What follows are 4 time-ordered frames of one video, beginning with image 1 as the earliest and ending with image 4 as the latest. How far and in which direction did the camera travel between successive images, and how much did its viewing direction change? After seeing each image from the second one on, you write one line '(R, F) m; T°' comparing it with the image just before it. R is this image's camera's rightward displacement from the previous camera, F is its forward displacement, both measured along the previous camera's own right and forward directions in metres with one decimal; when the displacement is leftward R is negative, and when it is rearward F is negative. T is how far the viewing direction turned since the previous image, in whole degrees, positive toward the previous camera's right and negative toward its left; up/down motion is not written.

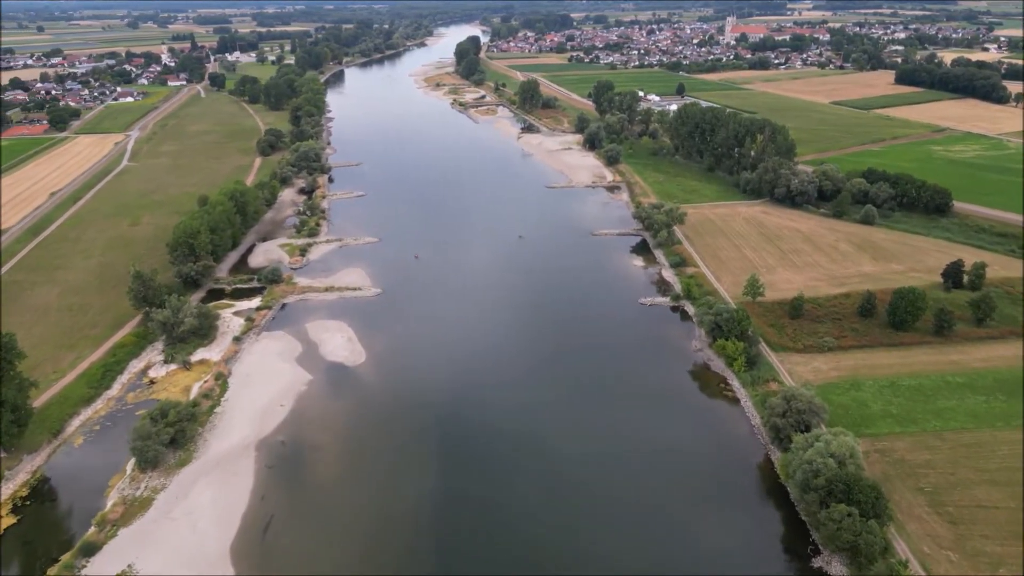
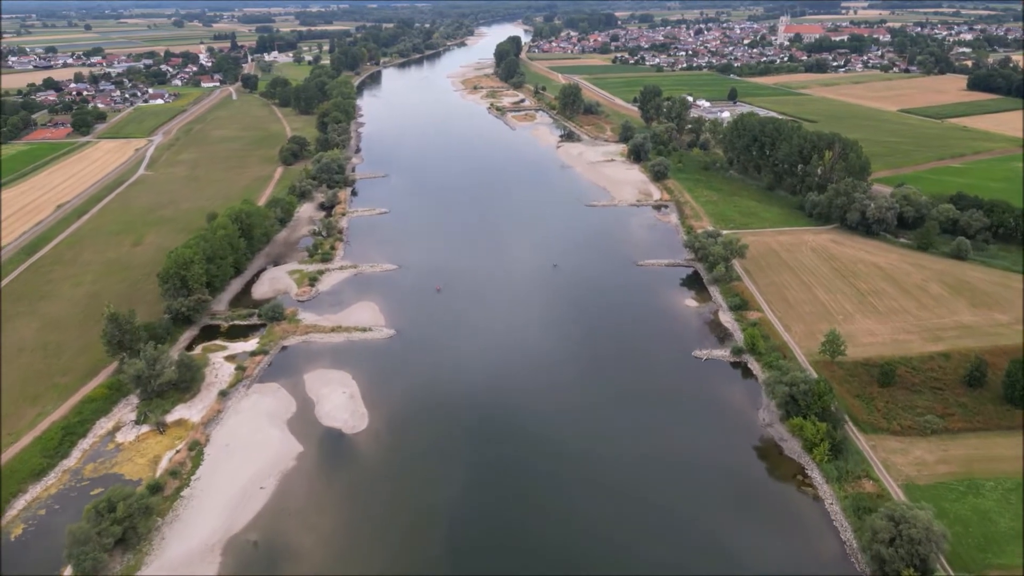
(+0.3, +5.4) m; -3°
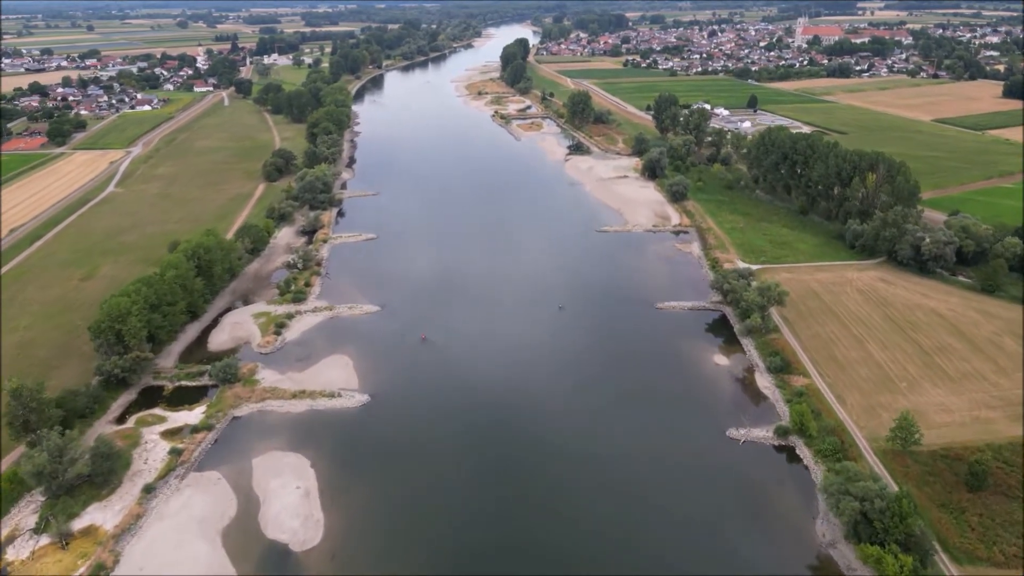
(+0.5, +5.8) m; -1°
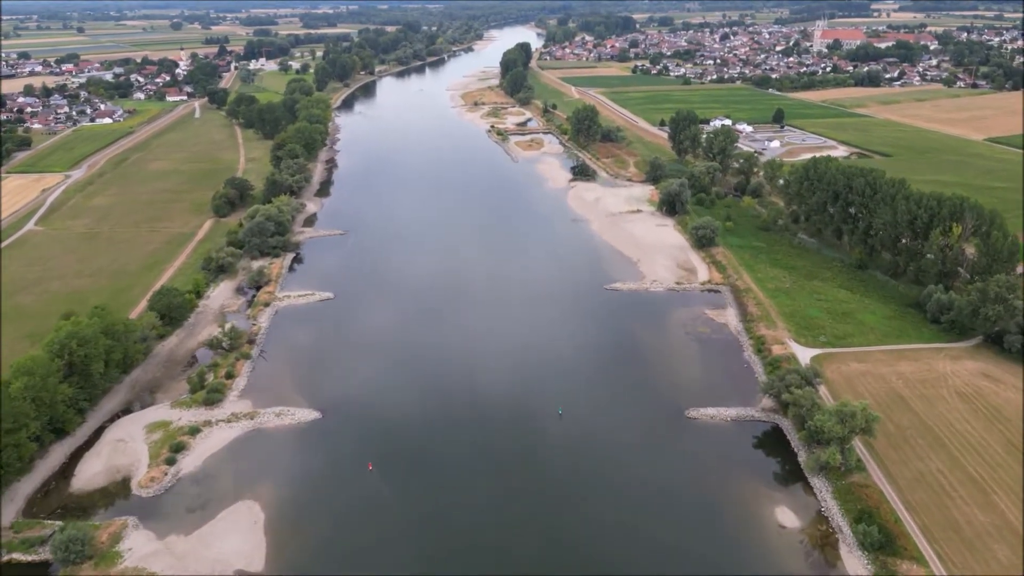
(+0.8, +9.6) m; 0°
